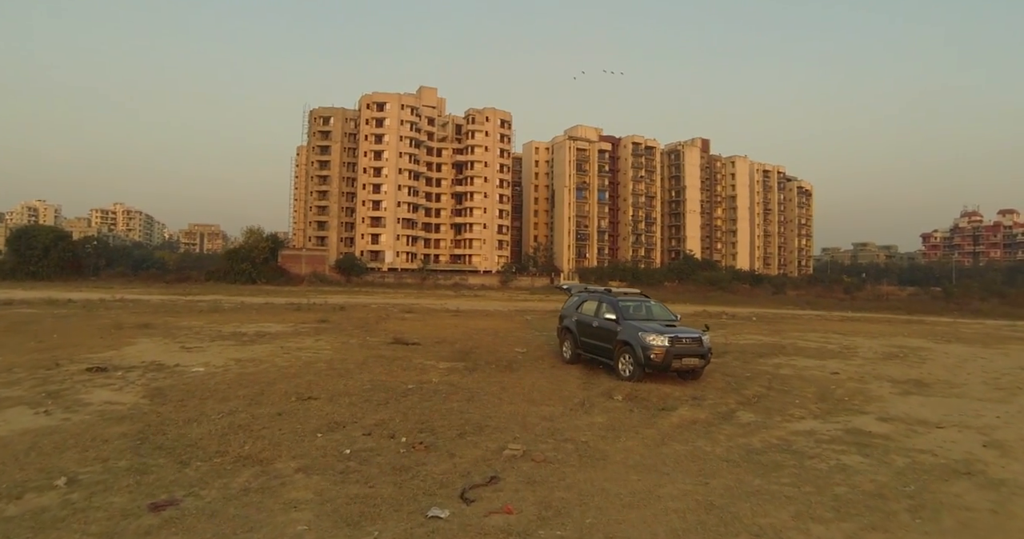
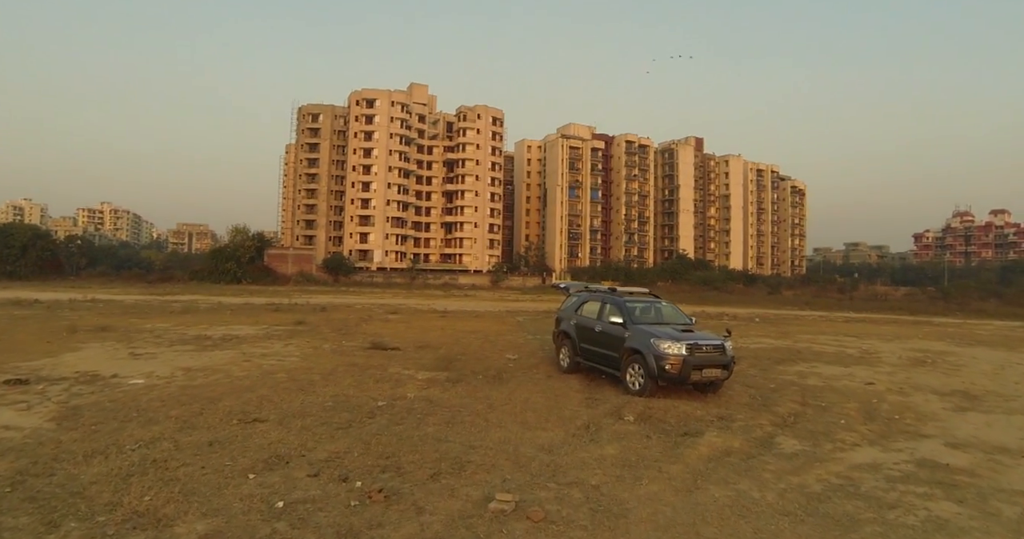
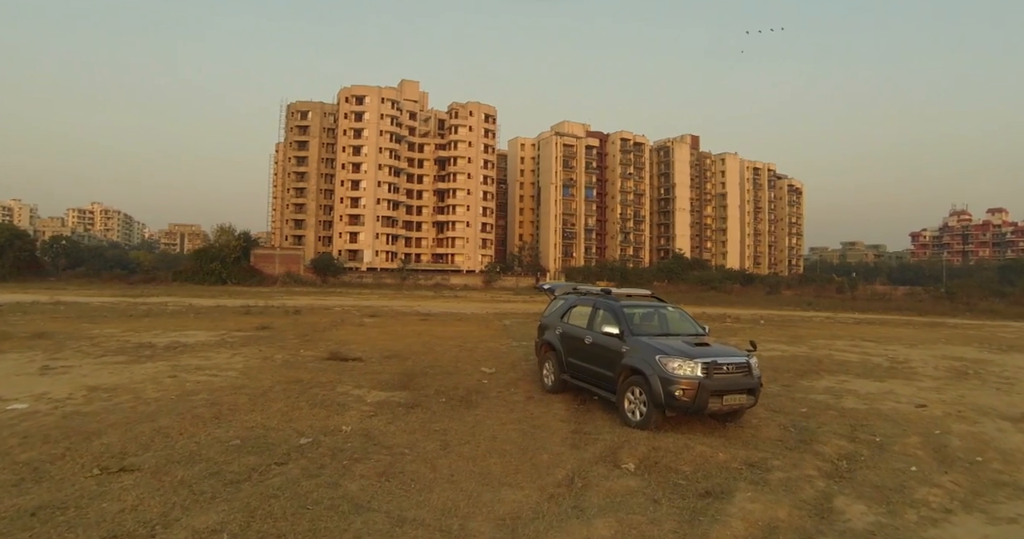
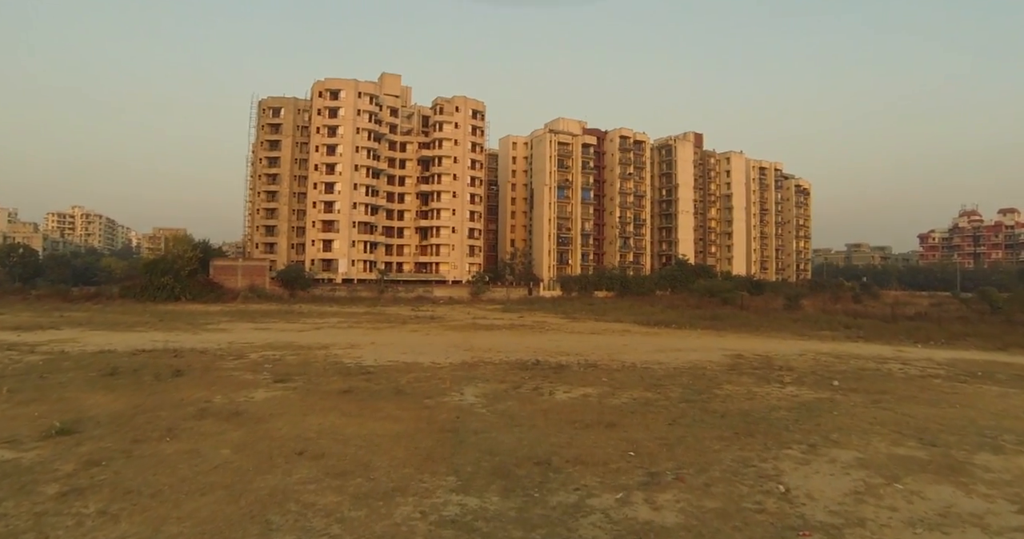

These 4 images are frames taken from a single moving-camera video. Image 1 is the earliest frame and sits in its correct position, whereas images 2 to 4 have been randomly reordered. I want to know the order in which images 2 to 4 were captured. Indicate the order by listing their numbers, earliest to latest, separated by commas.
2, 3, 4
